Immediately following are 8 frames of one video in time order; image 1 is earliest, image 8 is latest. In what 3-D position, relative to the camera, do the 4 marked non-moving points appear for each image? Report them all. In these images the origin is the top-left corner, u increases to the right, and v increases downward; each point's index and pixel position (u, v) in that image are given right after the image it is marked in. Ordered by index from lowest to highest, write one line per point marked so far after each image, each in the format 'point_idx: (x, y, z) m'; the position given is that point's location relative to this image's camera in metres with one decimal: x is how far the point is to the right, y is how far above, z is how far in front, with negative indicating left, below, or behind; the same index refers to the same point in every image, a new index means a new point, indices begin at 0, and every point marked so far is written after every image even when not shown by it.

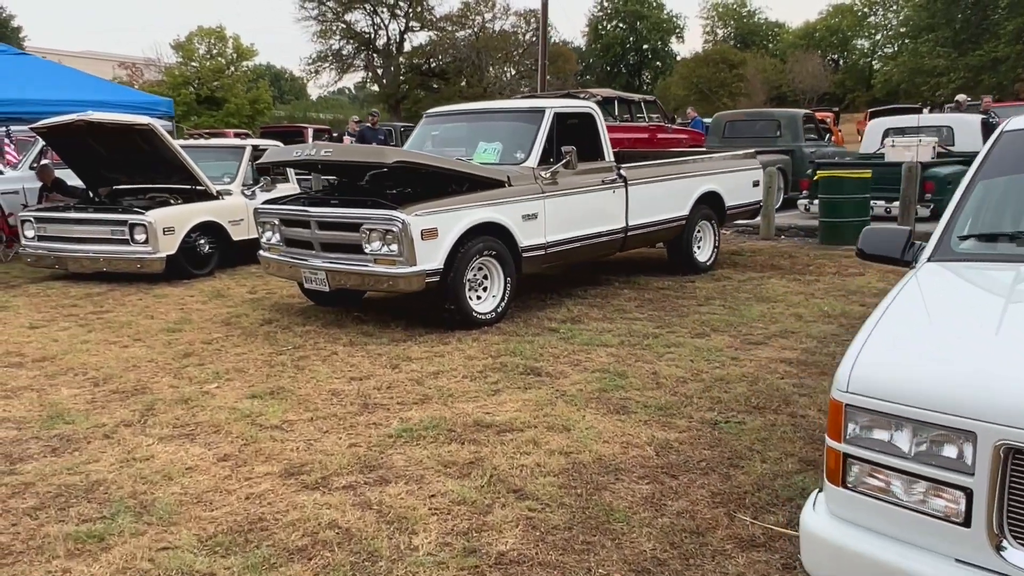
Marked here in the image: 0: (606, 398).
0: (+0.5, -0.6, +4.7) m
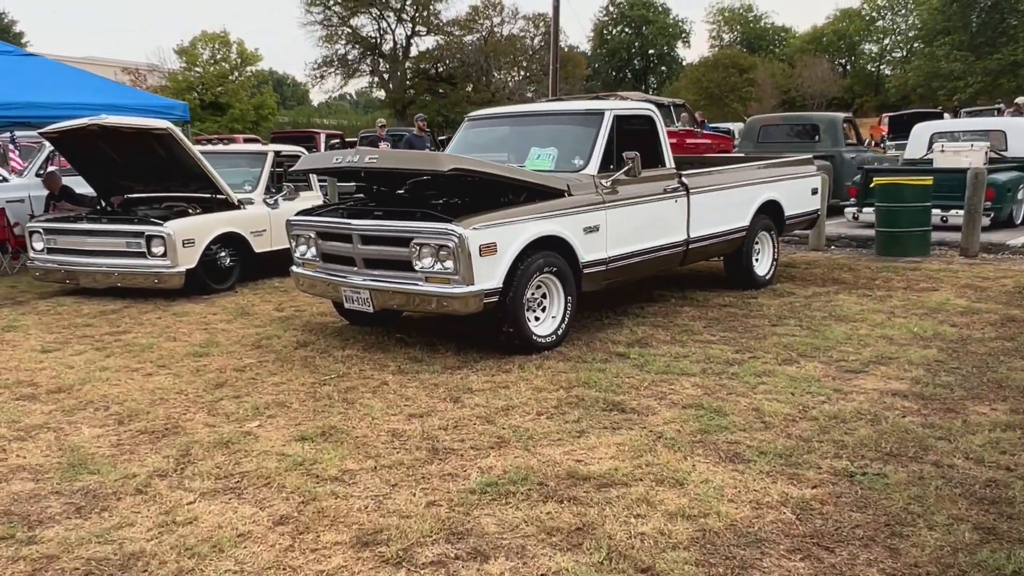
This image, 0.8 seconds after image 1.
0: (+0.9, -0.7, +4.1) m
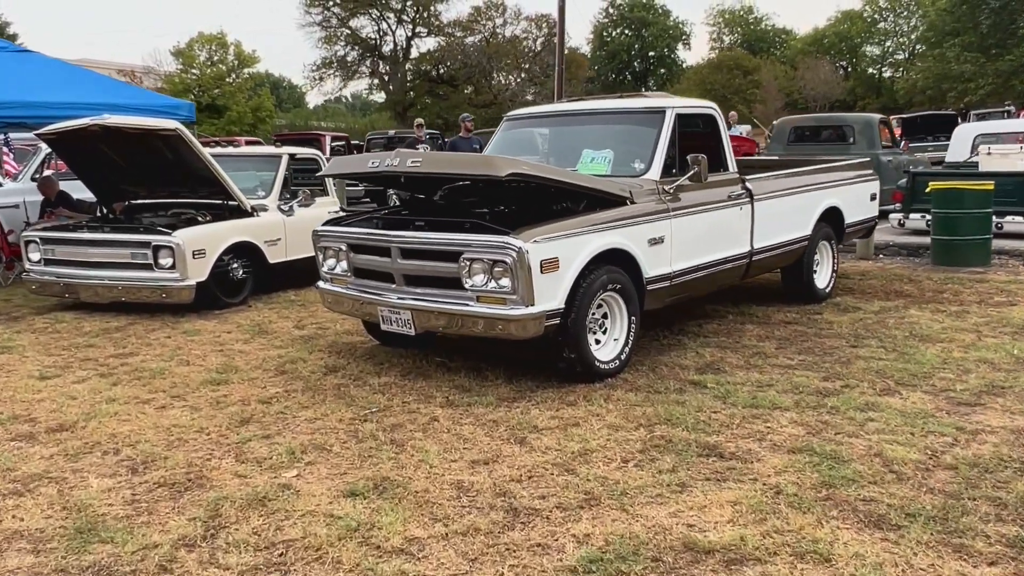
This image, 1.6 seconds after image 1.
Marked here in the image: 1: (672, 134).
0: (+1.3, -0.8, +3.4) m
1: (+1.1, +1.0, +5.9) m
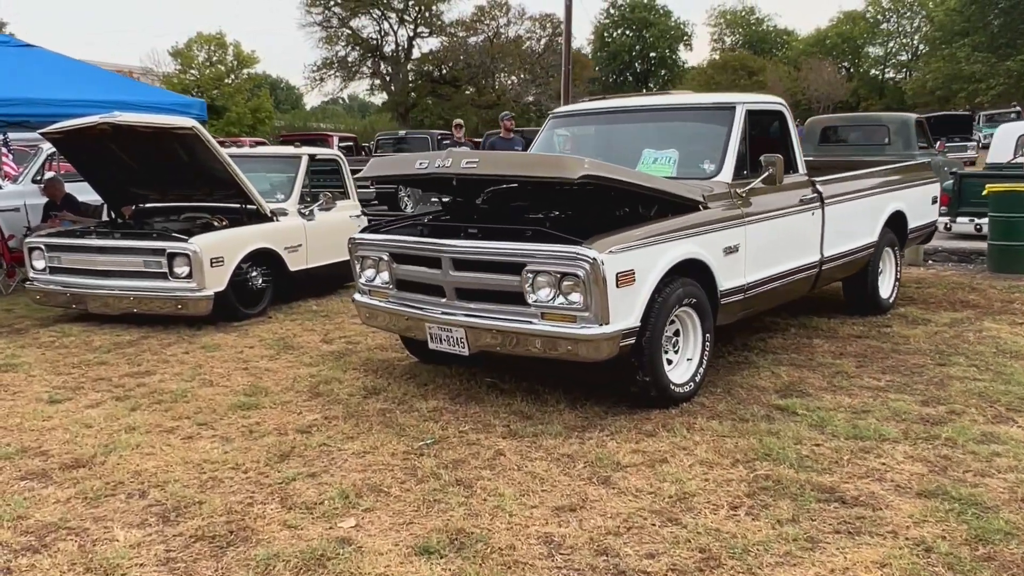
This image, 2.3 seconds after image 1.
0: (+1.6, -0.9, +2.9) m
1: (+1.4, +0.9, +5.4) m
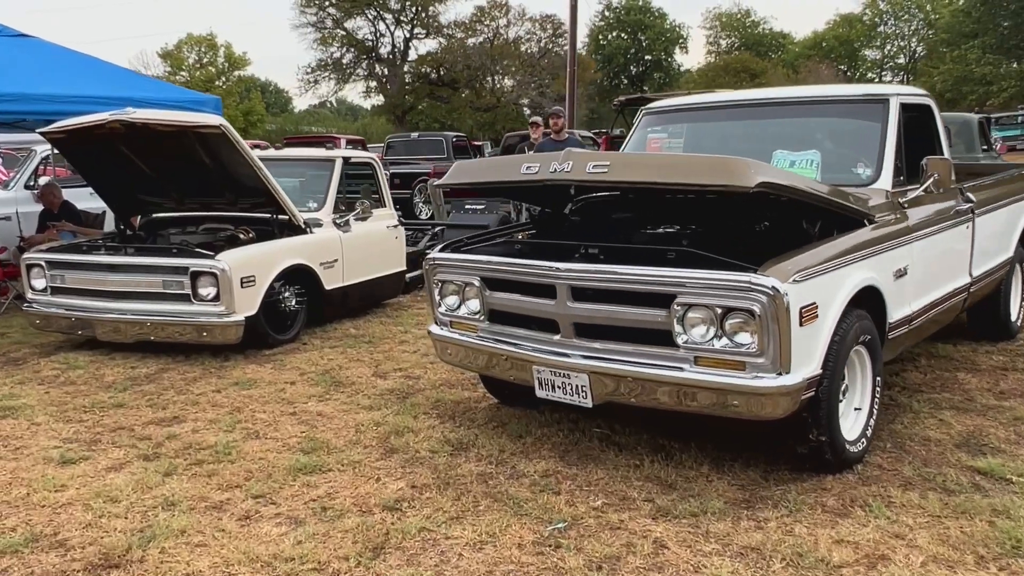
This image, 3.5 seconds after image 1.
0: (+2.2, -1.0, +2.0) m
1: (+2.0, +0.8, +4.5) m
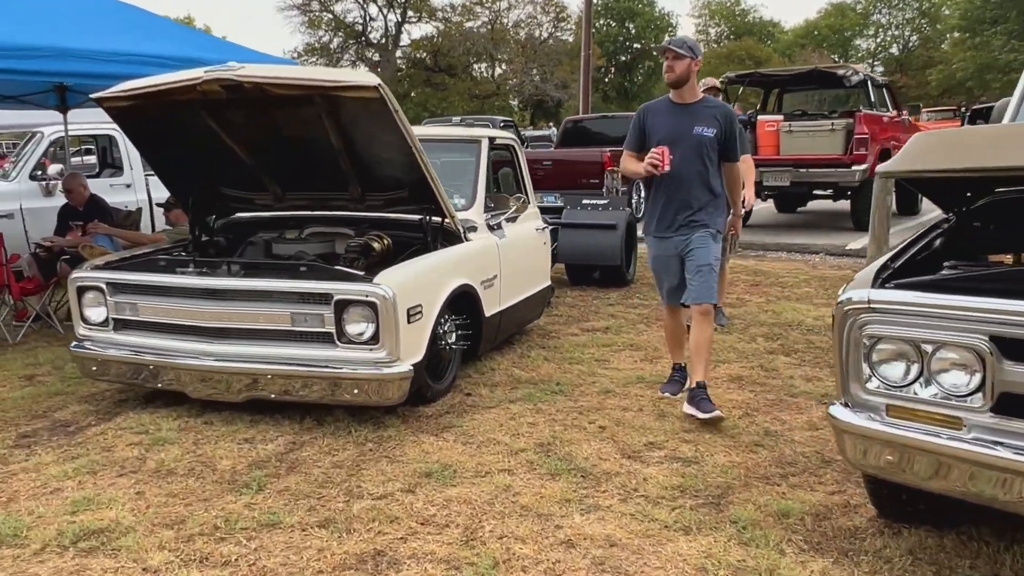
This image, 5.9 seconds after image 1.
0: (+3.7, -1.2, +0.3) m
1: (+3.3, +0.6, +2.8) m
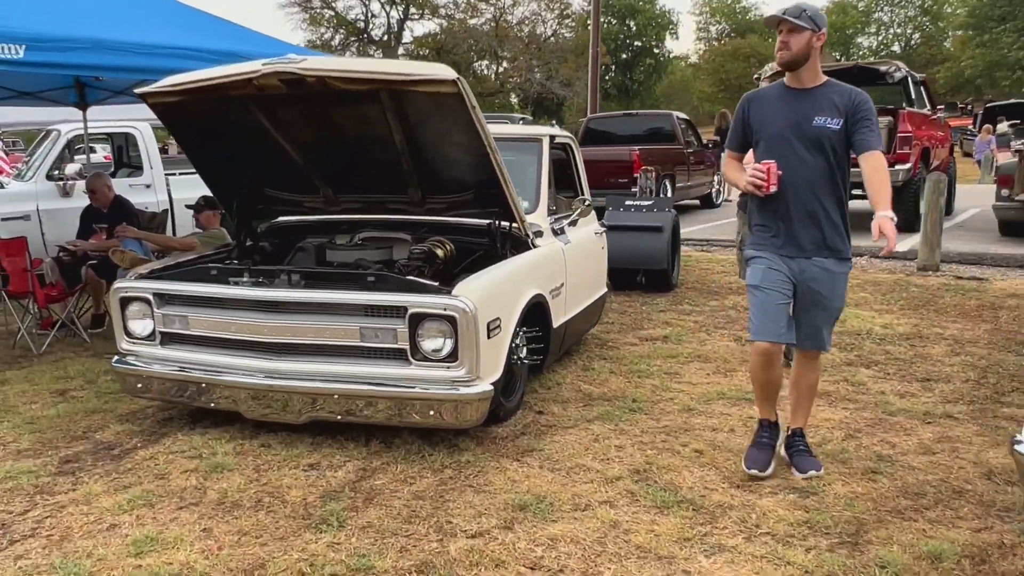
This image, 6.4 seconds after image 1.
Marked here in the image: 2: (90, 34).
0: (+4.1, -1.3, 0.0) m
1: (+3.7, +0.6, +2.4) m
2: (-2.3, +1.4, +4.8) m
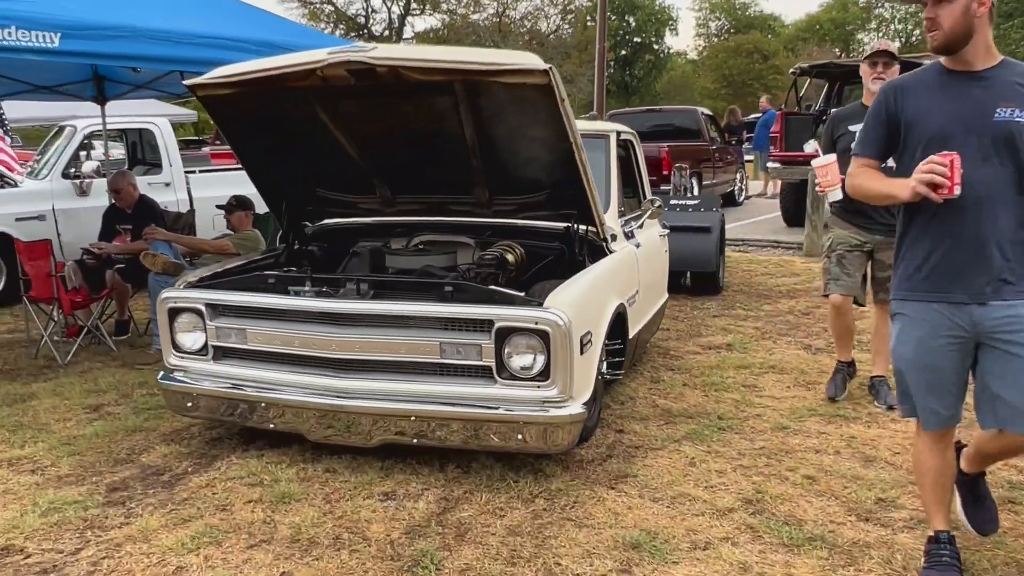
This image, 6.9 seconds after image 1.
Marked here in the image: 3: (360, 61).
0: (+4.5, -1.3, -0.3) m
1: (+4.1, +0.5, +2.1) m
2: (-1.9, +1.3, +4.4) m
3: (-0.6, +0.9, +3.4) m
